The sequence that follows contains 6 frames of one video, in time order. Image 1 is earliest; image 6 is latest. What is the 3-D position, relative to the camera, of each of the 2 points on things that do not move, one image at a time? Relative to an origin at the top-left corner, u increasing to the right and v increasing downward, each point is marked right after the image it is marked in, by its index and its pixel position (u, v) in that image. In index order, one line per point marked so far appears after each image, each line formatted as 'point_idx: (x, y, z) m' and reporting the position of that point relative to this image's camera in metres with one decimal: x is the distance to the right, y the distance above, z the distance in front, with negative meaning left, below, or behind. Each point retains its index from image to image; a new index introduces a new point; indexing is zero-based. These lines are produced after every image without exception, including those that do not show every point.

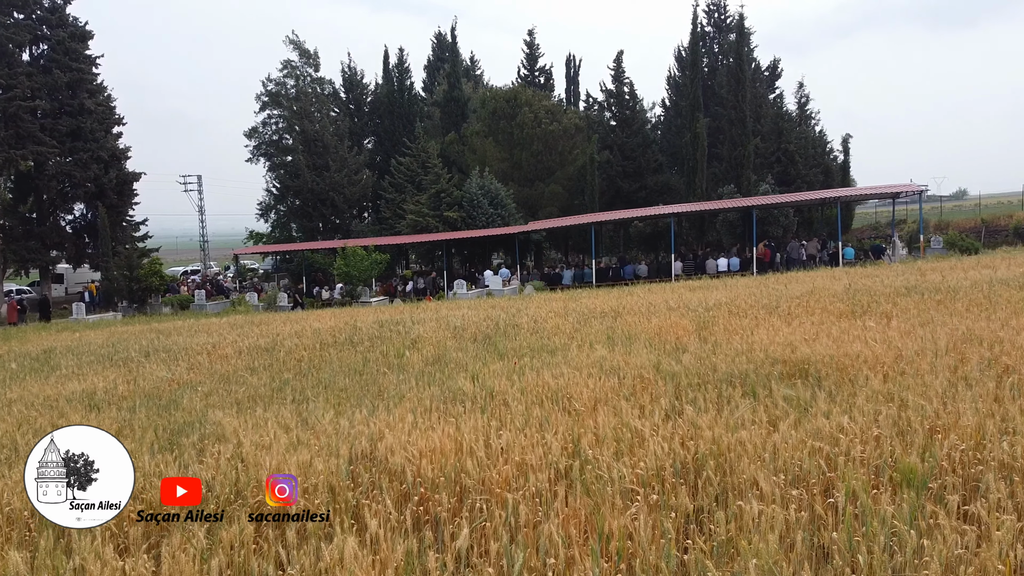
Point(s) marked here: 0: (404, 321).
0: (-1.4, -0.4, +10.6) m
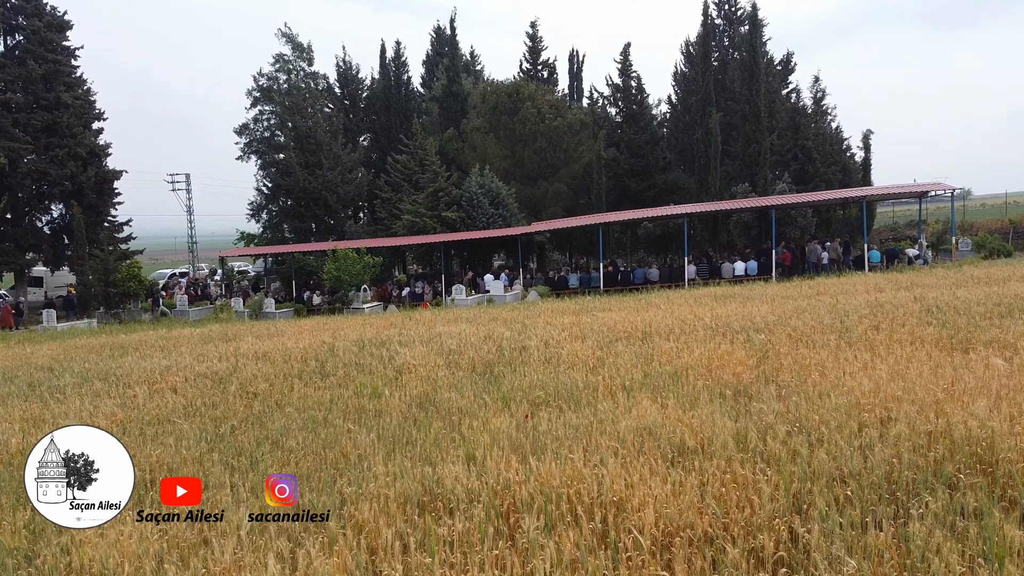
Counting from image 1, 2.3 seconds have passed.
0: (-1.4, -0.6, +9.0) m
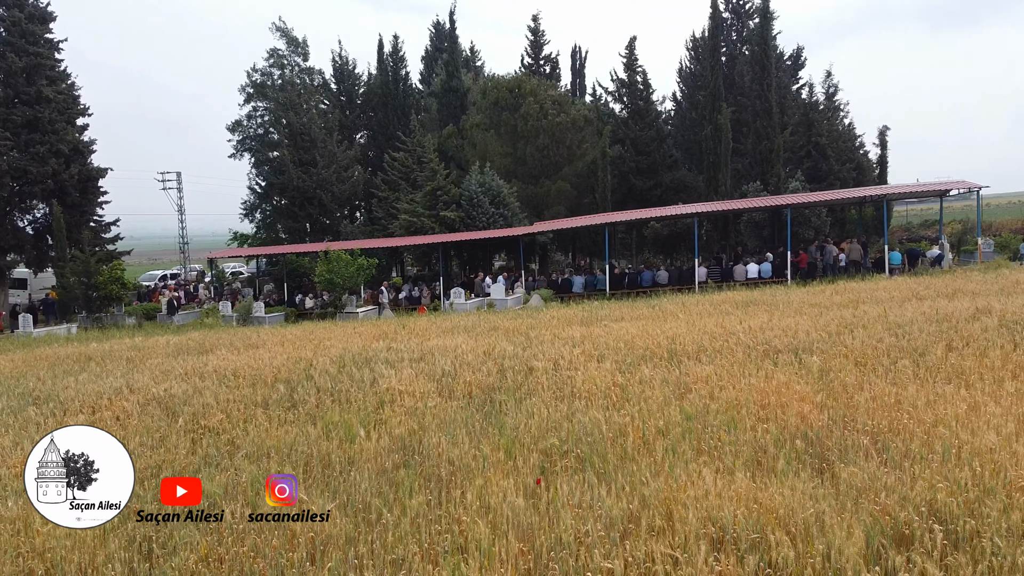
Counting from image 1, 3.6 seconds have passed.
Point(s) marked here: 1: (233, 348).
0: (-1.3, -0.7, +7.9) m
1: (-3.8, -0.8, +11.3) m
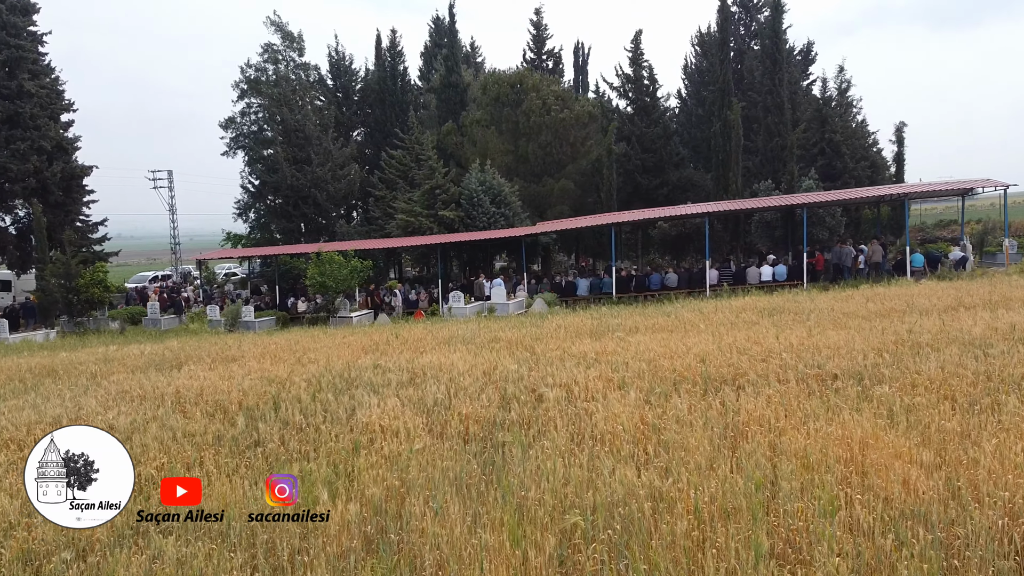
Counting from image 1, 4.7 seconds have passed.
0: (-1.3, -0.8, +6.9) m
1: (-3.8, -0.9, +10.3) m
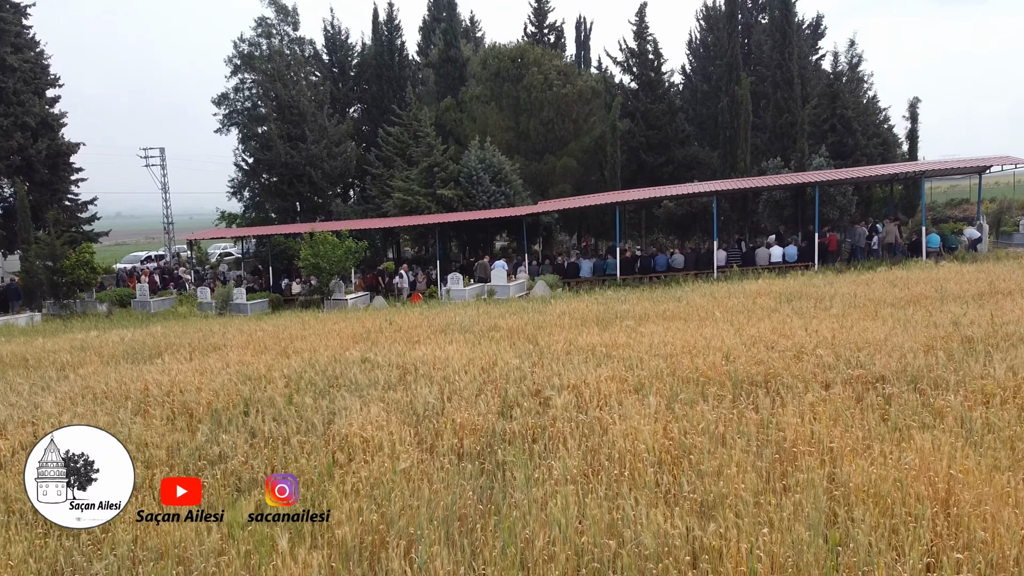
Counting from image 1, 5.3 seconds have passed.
0: (-1.3, -0.7, +6.2) m
1: (-3.8, -0.7, +9.6) m
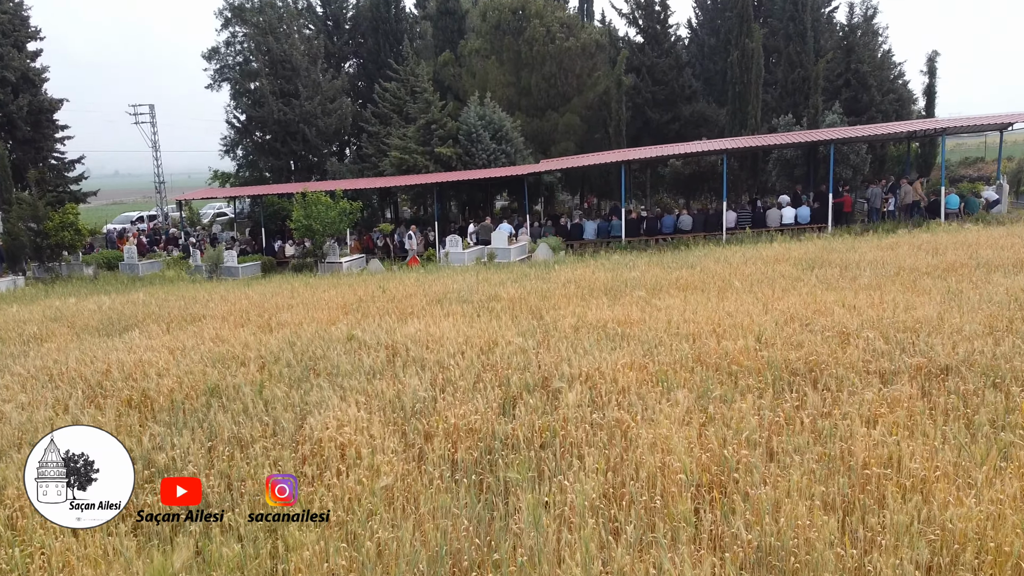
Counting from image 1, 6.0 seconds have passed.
0: (-1.3, -0.5, +5.5) m
1: (-3.7, -0.4, +8.9) m
